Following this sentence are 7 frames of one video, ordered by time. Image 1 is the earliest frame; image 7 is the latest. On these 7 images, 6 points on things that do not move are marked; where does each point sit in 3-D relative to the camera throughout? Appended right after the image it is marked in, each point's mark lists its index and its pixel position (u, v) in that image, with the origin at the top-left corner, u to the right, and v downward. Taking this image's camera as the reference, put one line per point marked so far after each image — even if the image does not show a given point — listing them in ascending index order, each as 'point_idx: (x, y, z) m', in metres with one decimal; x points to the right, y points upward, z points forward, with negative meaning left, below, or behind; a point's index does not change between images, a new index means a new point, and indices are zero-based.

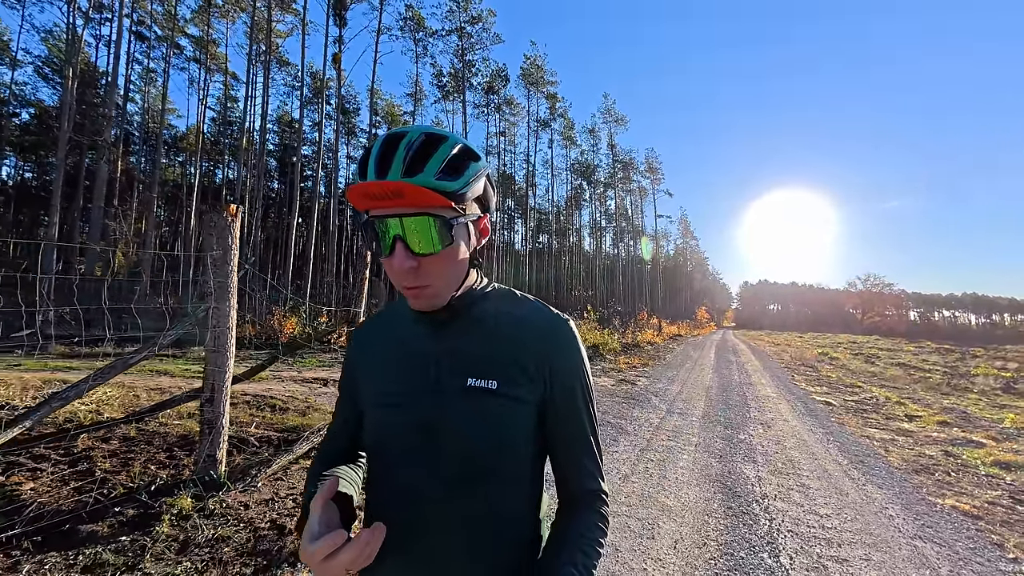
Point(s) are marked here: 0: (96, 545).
0: (-2.6, -1.6, +2.9) m
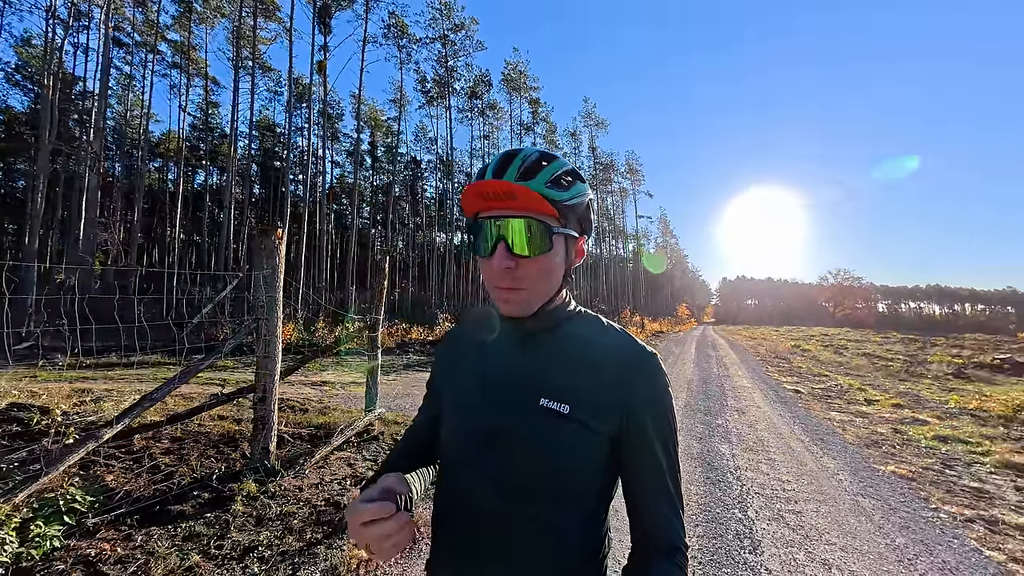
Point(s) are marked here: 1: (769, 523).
0: (-2.5, -1.8, +3.5) m
1: (+2.1, -1.9, +3.8) m
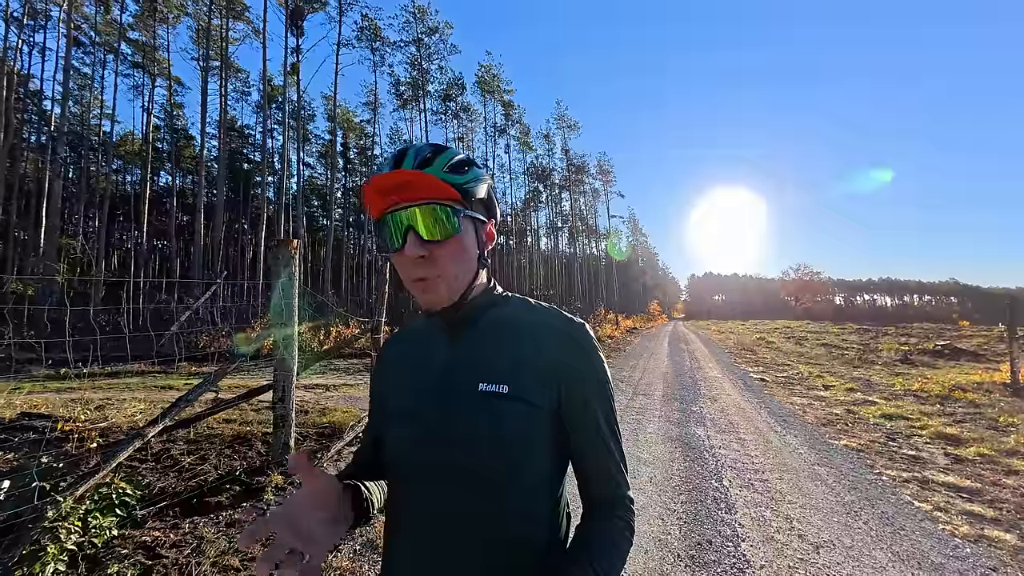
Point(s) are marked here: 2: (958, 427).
0: (-2.4, -1.9, +3.9) m
1: (+2.2, -1.9, +4.4) m
2: (+6.7, -2.1, +7.0) m
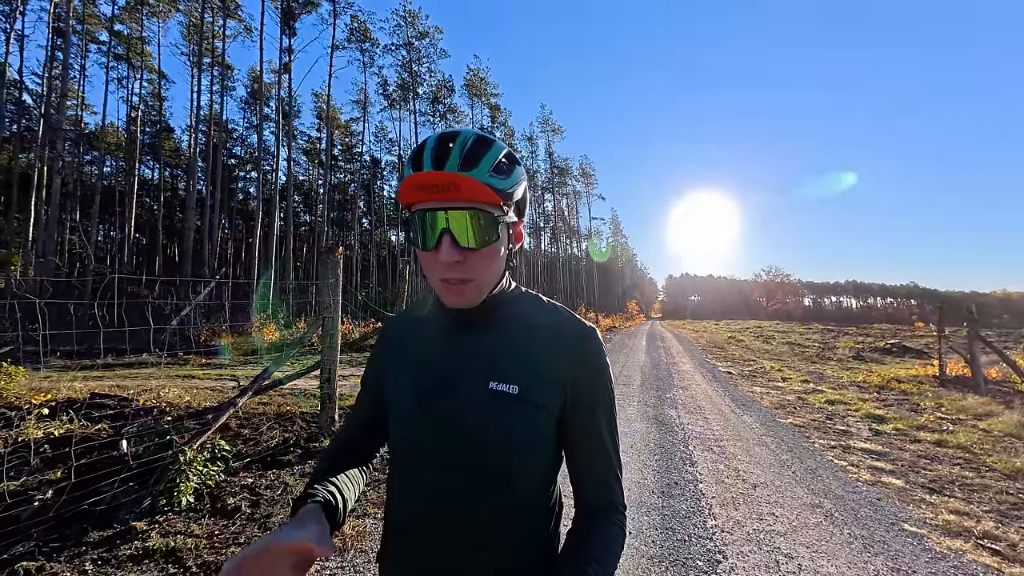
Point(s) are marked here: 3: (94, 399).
0: (-2.2, -1.9, +4.8) m
1: (+2.3, -2.0, +5.6) m
2: (+6.7, -2.2, +8.3) m
3: (-5.3, -1.4, +5.9) m
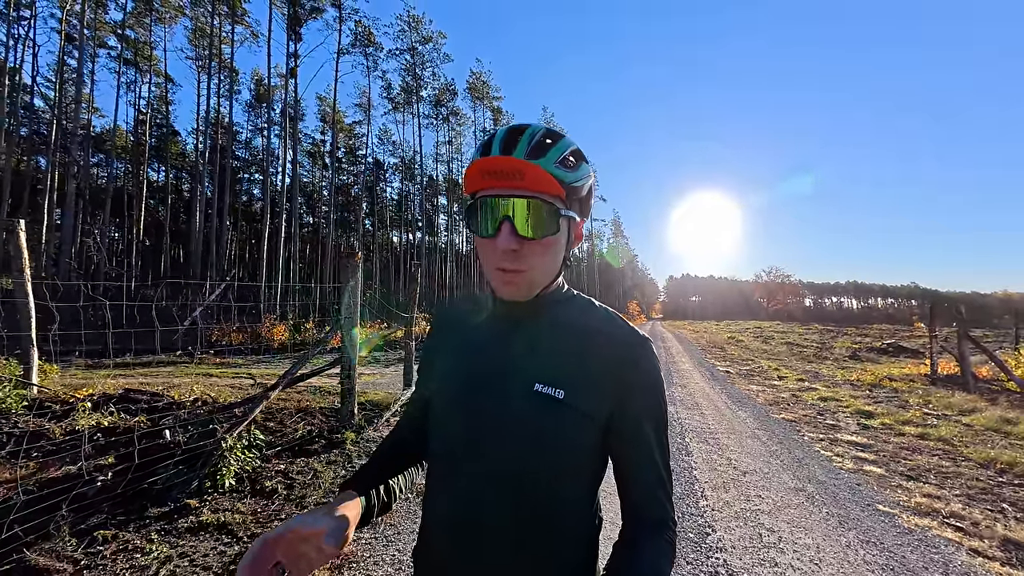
0: (-2.1, -1.9, +5.2) m
1: (+2.4, -2.0, +5.9) m
2: (+6.8, -2.2, +8.7) m
3: (-5.2, -1.5, +6.3) m
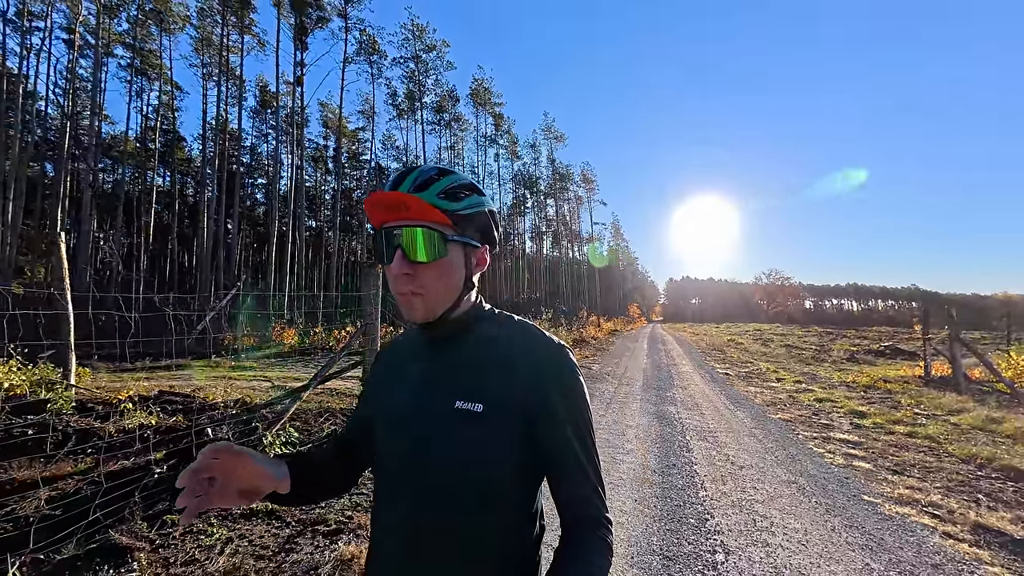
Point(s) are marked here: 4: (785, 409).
0: (-2.0, -2.0, +5.6) m
1: (+2.5, -2.1, +6.3) m
2: (+7.0, -2.3, +9.1) m
3: (-5.1, -1.6, +6.7) m
4: (+5.1, -2.3, +8.8) m
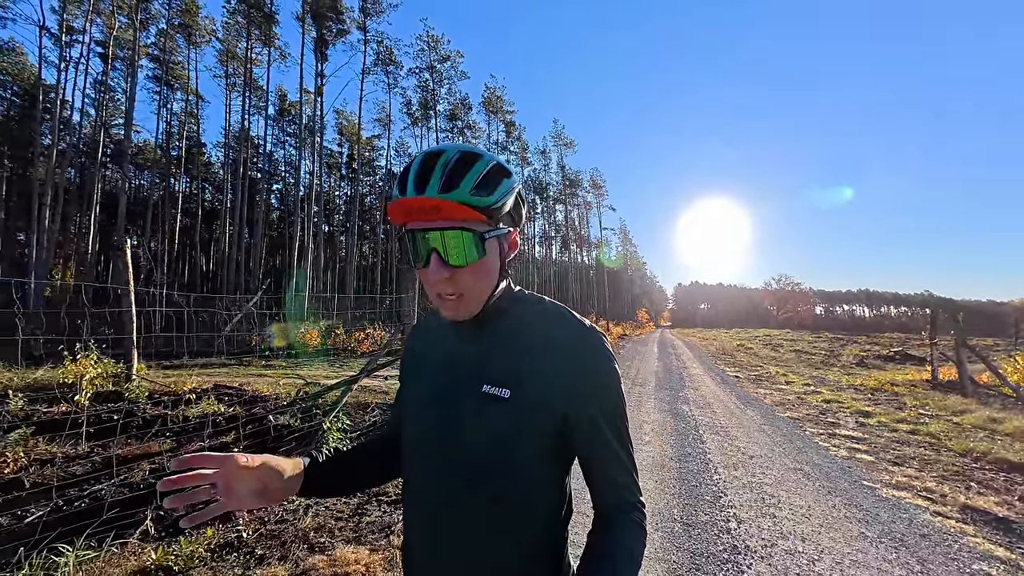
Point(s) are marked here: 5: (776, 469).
0: (-1.6, -2.0, +6.2) m
1: (+2.9, -2.1, +6.8) m
2: (+7.4, -2.4, +9.5) m
3: (-4.7, -1.6, +7.3) m
4: (+5.6, -2.4, +9.2) m
5: (+3.0, -2.1, +5.2) m
